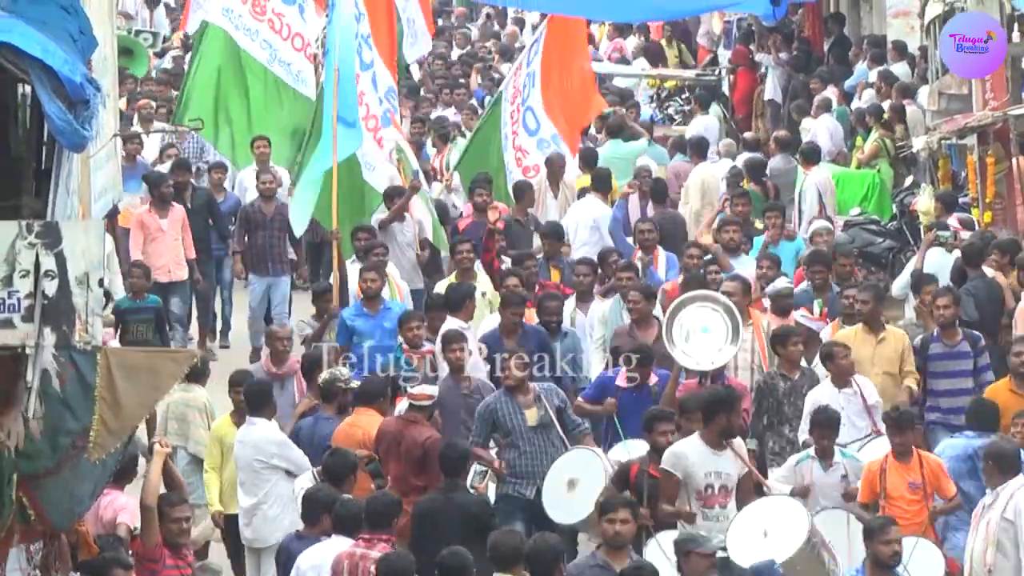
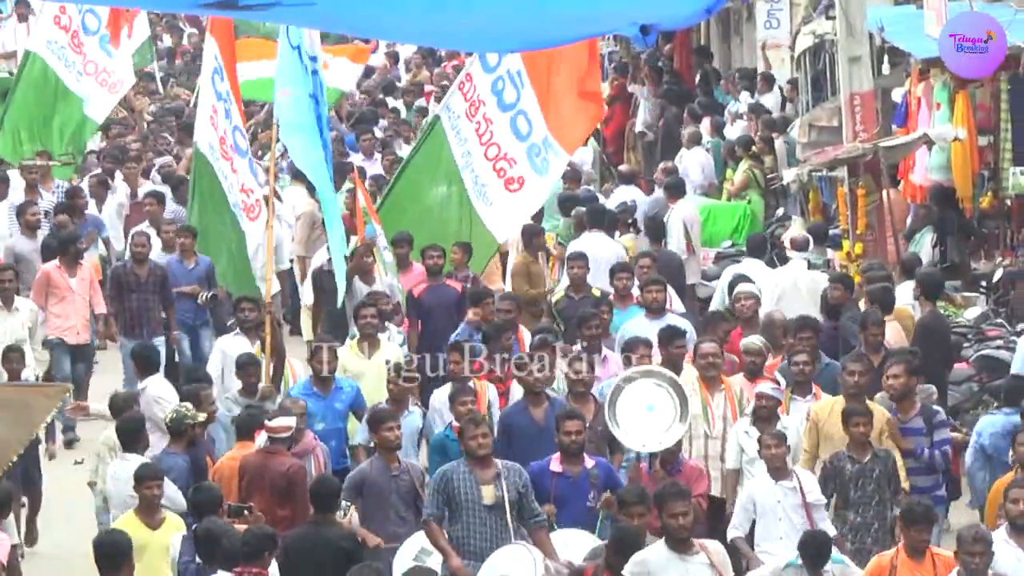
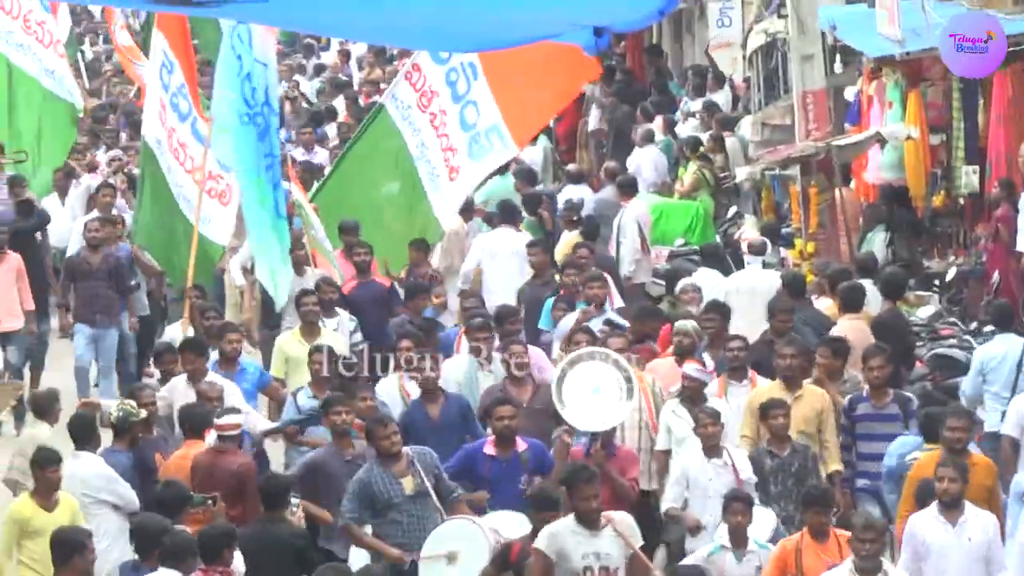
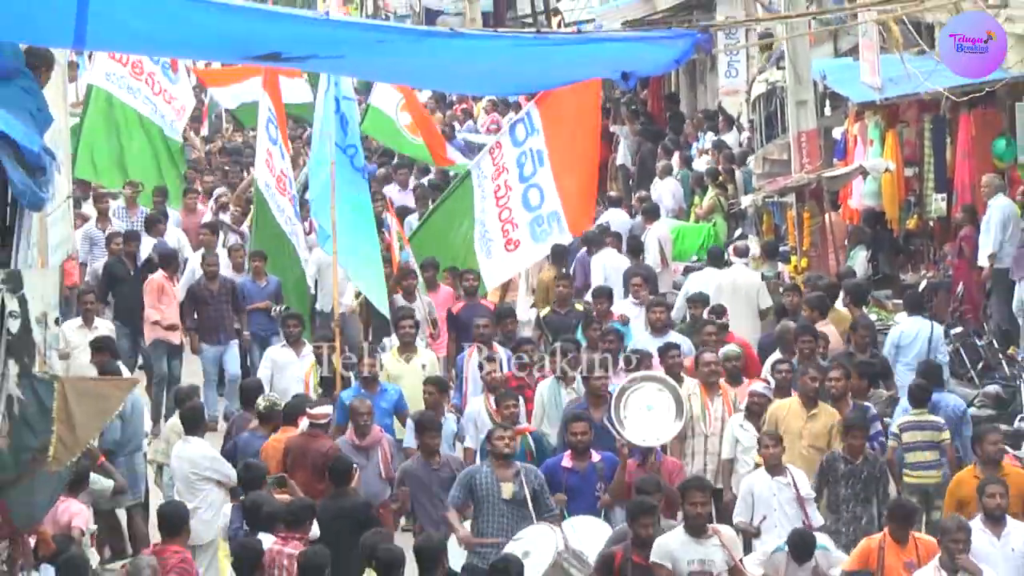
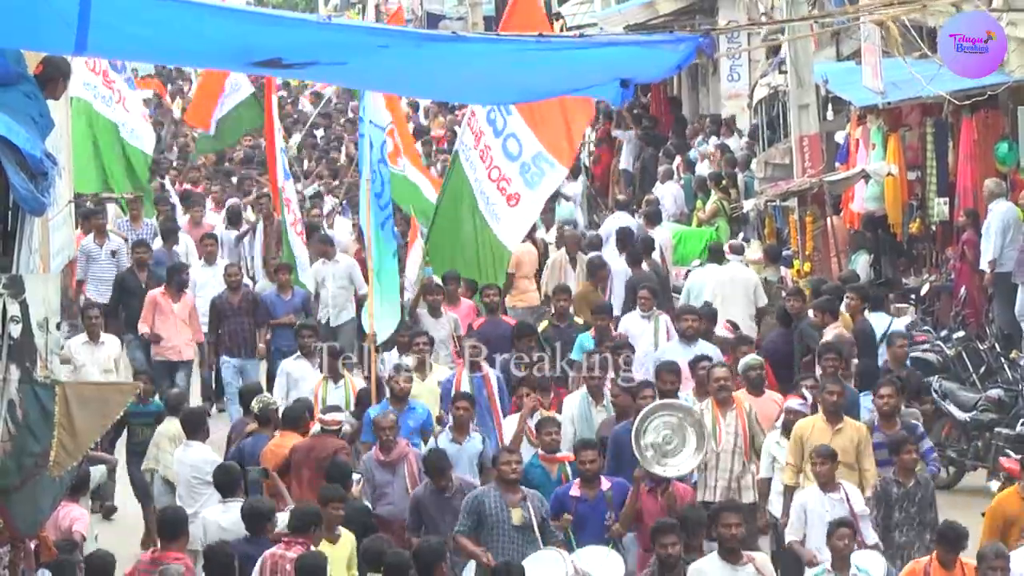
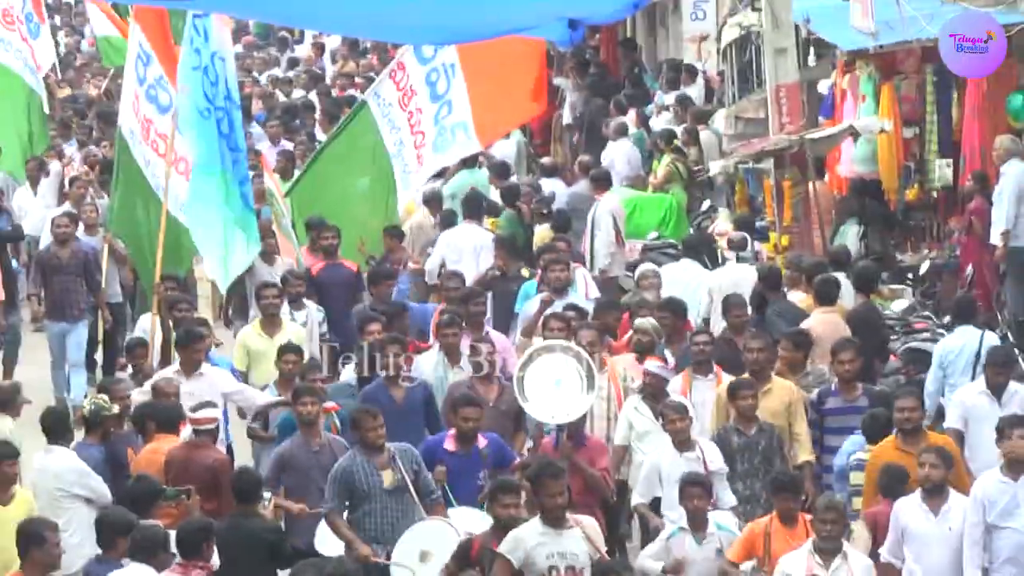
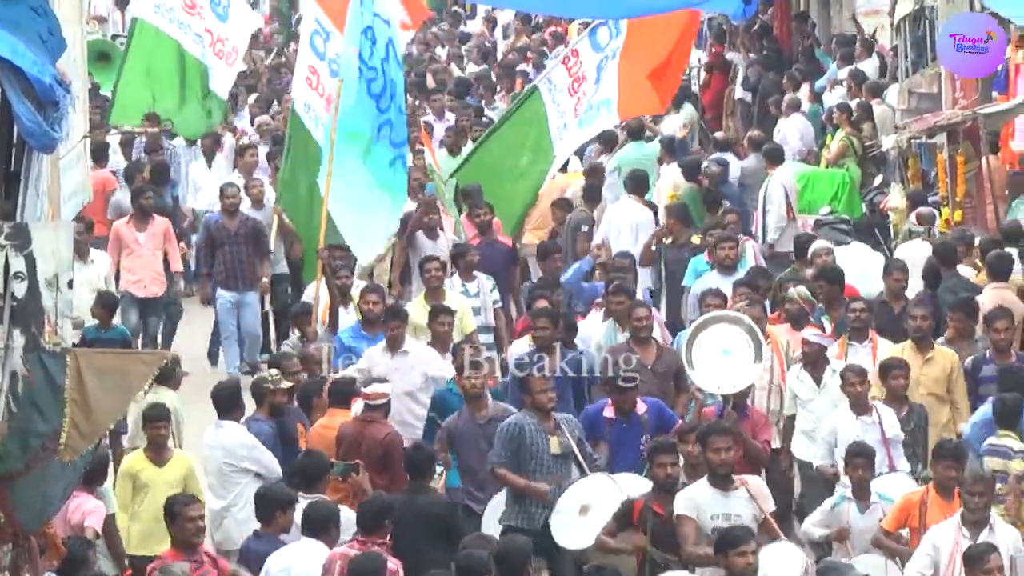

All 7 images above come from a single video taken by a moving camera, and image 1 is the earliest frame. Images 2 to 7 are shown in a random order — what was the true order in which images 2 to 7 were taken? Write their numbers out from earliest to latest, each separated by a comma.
7, 6, 3, 2, 4, 5
